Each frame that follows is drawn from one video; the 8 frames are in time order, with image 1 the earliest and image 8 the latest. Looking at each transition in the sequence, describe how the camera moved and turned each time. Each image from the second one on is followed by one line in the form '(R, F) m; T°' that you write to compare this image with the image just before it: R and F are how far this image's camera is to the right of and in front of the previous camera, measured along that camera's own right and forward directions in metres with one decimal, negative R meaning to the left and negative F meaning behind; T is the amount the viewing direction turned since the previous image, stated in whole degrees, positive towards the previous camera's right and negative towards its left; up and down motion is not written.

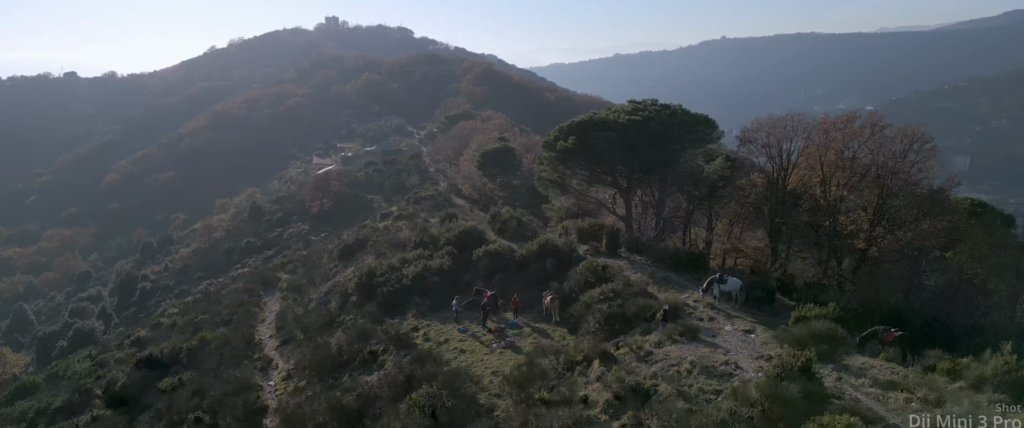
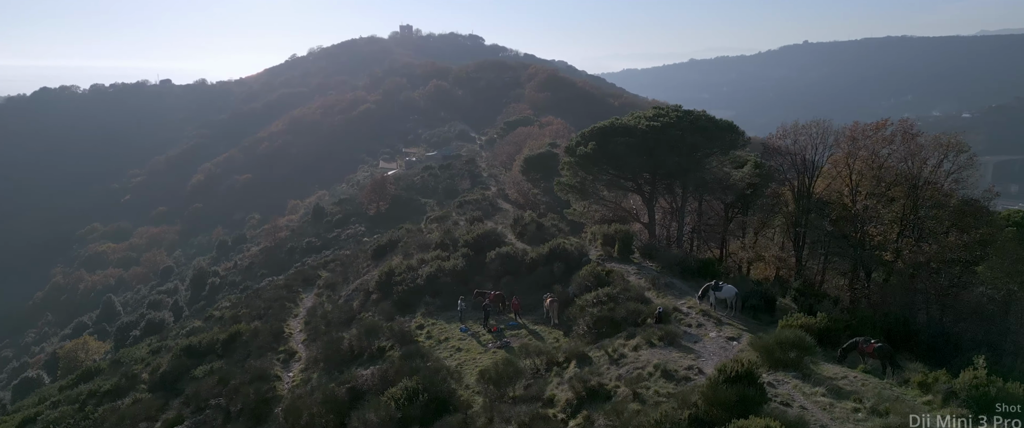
(+1.8, -0.3) m; -6°
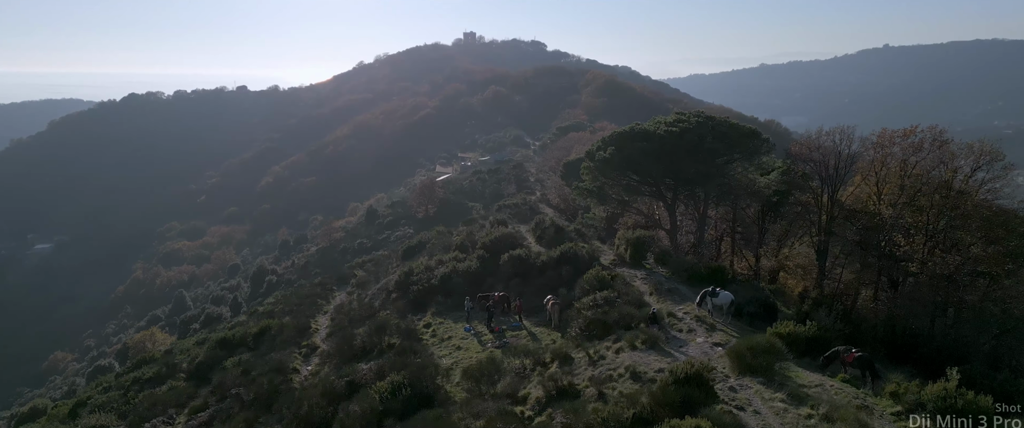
(+1.6, -0.3) m; -5°
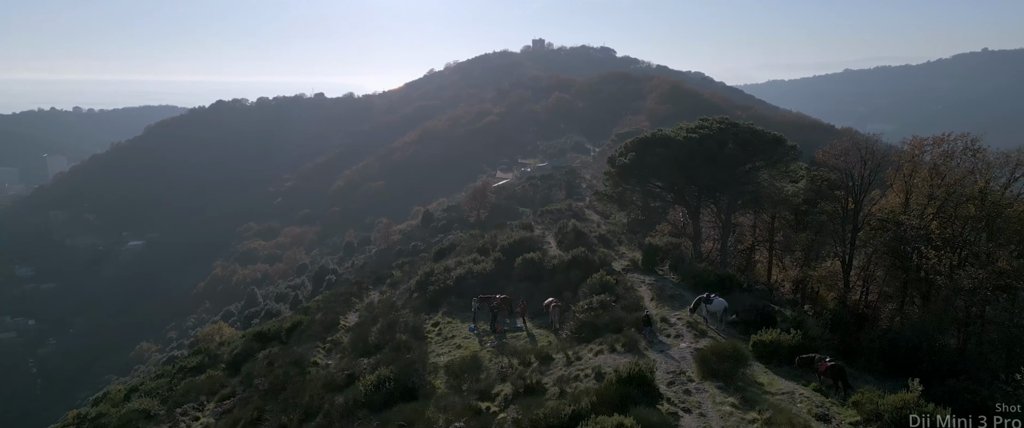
(+1.8, -0.3) m; -6°
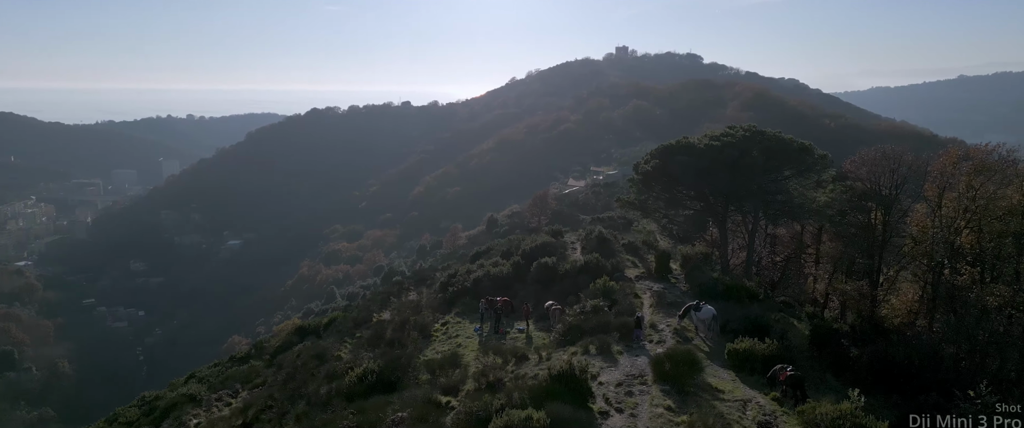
(+2.2, -0.3) m; -7°
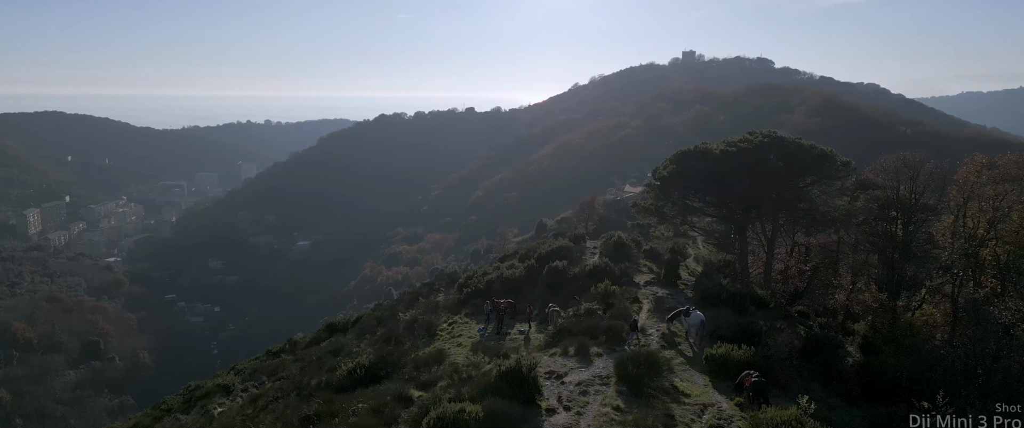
(+1.8, -0.3) m; -5°
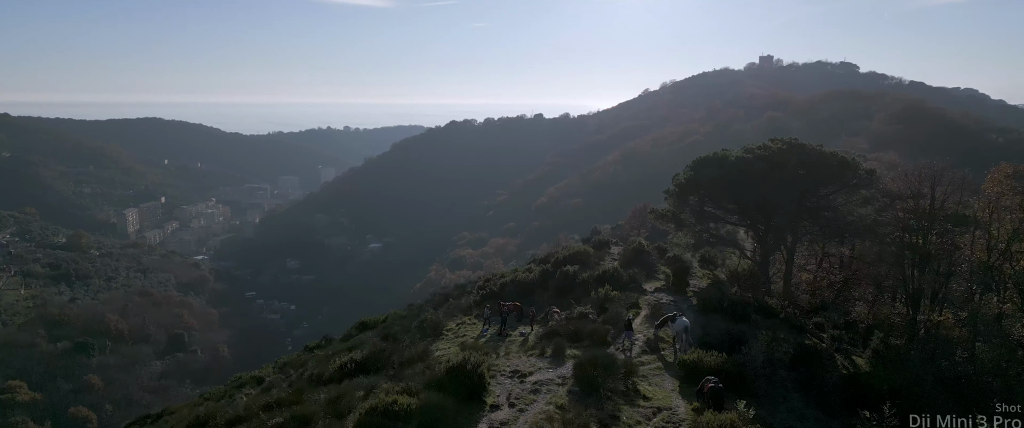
(+2.0, -0.3) m; -6°
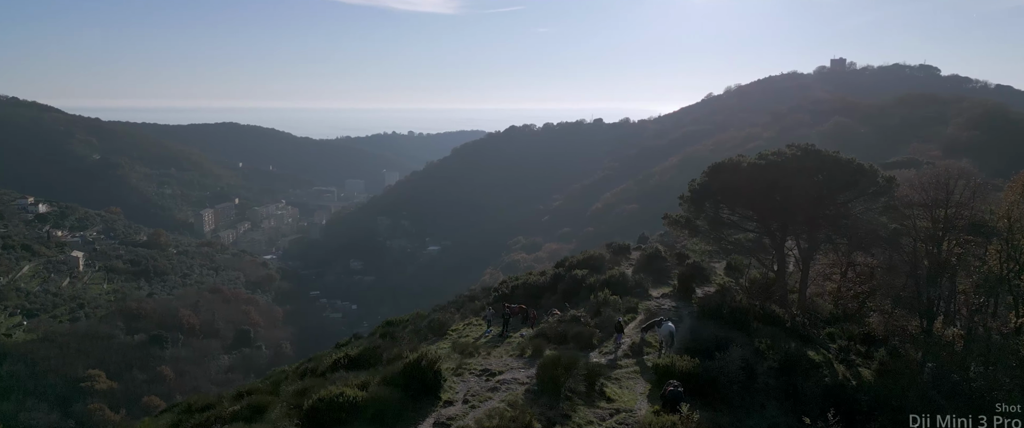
(+1.8, -0.2) m; -5°
